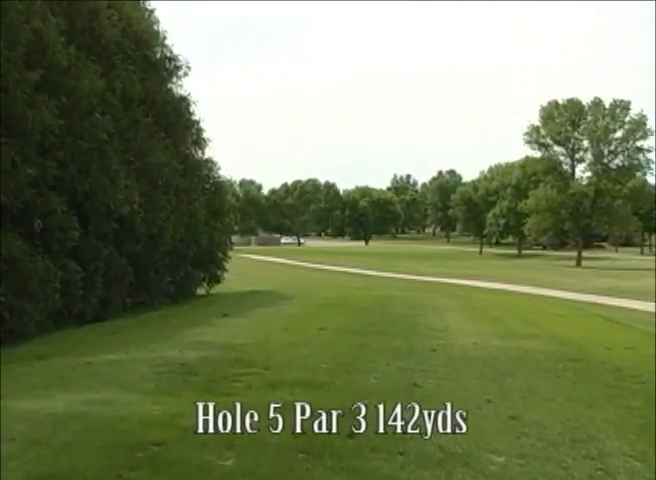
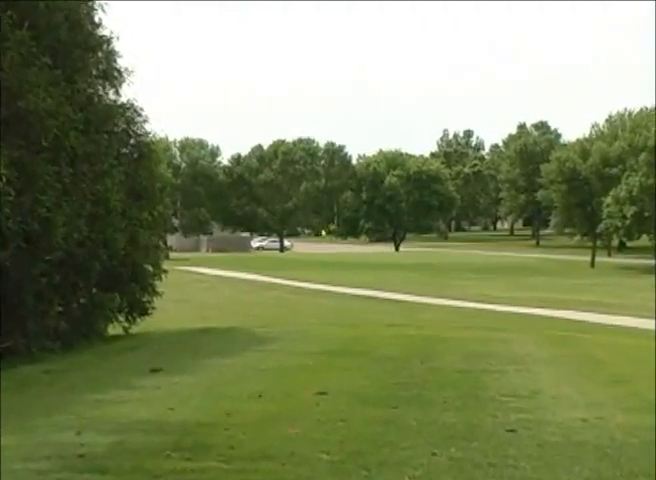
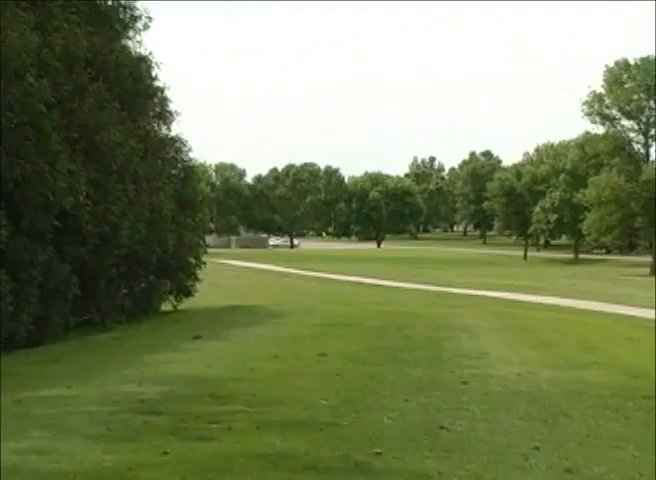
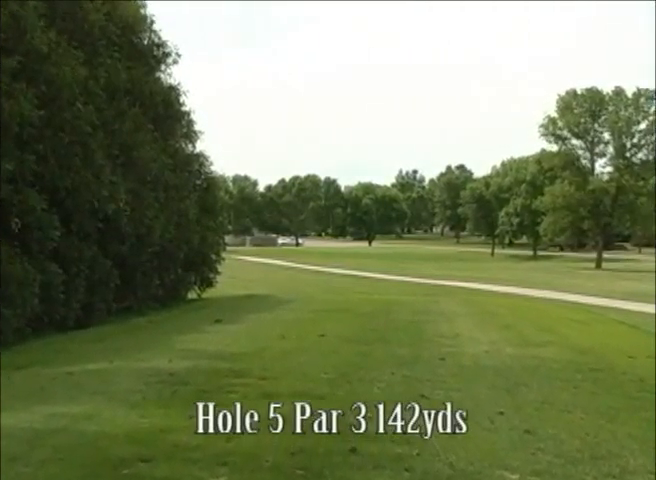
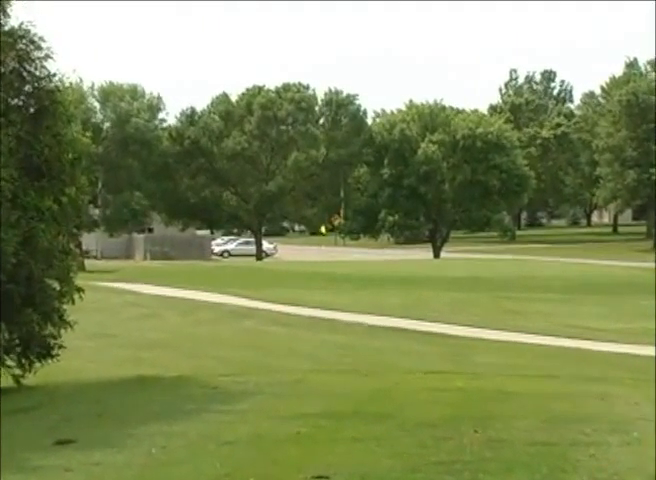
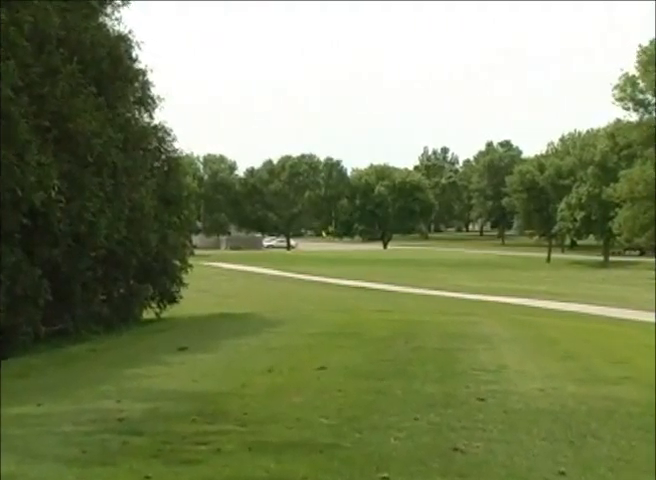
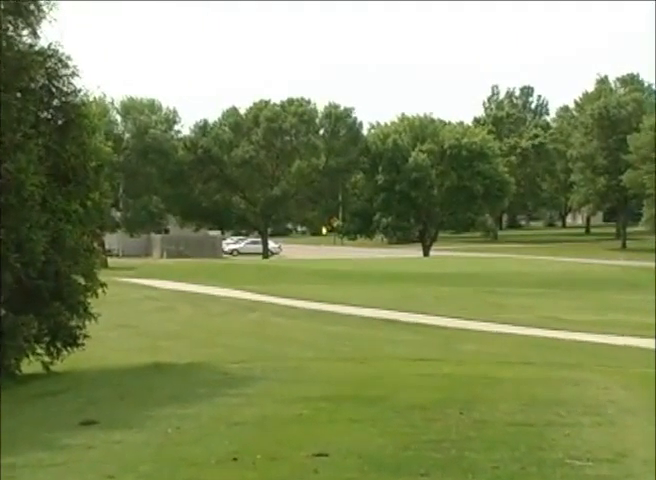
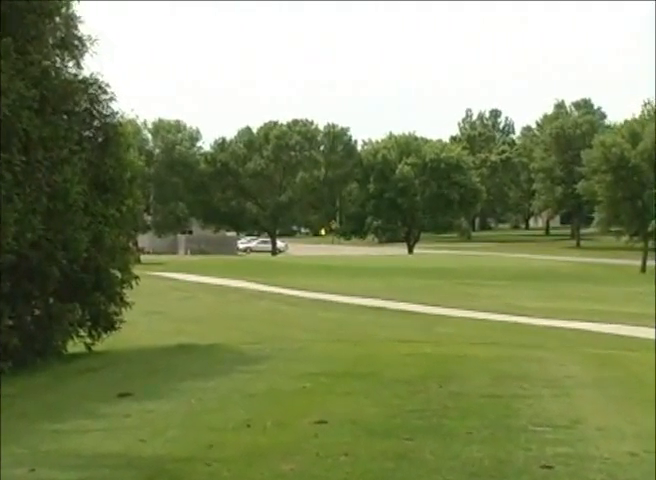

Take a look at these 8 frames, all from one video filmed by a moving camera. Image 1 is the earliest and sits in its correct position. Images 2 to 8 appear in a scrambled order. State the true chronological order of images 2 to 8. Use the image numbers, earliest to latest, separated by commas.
4, 3, 6, 2, 8, 7, 5
